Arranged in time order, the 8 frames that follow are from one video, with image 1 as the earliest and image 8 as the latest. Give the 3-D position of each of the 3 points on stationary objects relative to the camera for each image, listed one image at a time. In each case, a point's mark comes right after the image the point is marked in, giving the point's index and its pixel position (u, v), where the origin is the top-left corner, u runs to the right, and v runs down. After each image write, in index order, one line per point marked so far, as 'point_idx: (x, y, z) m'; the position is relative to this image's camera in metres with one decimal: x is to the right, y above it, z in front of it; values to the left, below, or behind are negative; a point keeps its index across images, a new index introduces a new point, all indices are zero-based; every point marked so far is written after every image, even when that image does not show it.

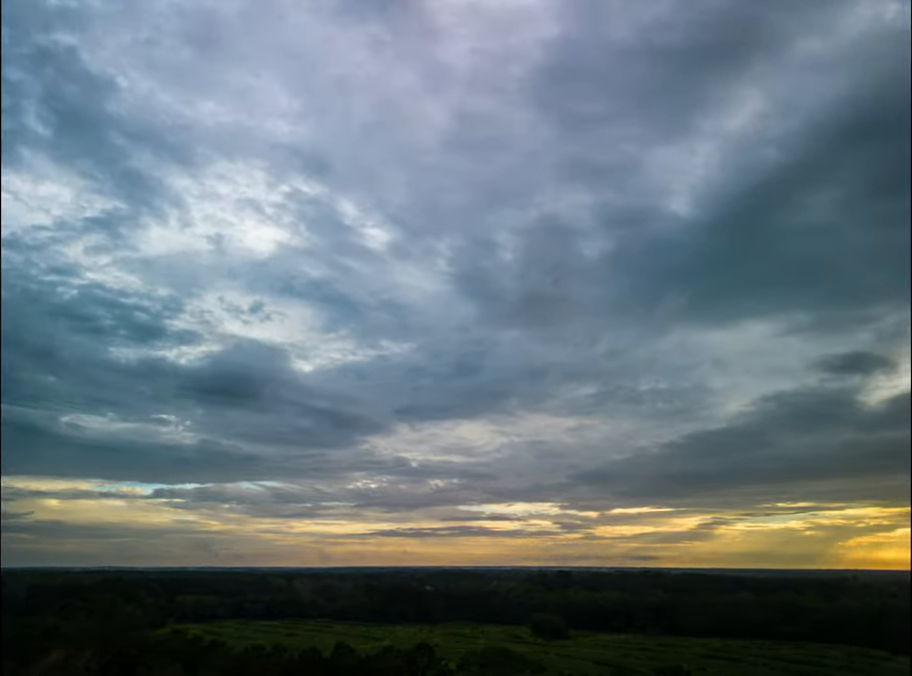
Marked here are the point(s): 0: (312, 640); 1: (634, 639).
0: (-5.0, -10.5, +14.9) m
1: (+4.9, -8.2, +11.6) m
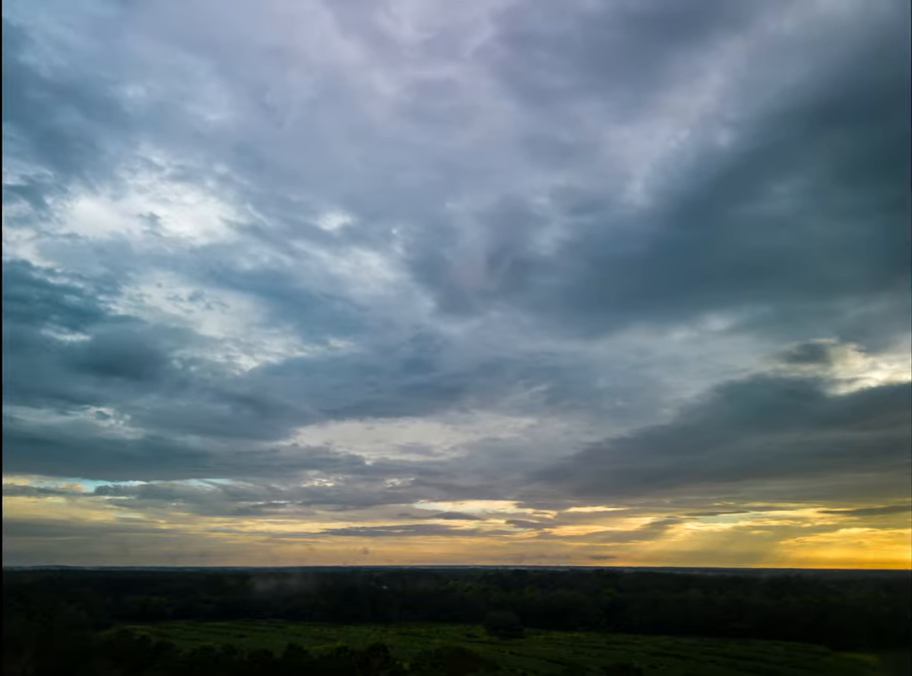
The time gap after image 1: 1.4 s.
0: (-6.5, -10.2, +14.4) m
1: (+3.5, -8.1, +11.5) m
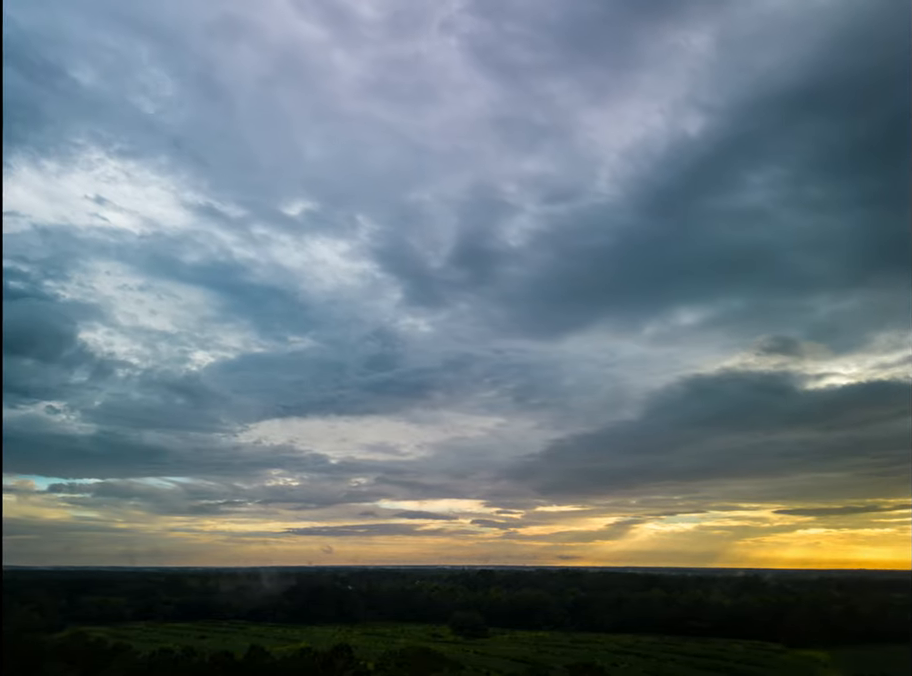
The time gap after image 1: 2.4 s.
0: (-7.6, -10.0, +14.0) m
1: (+2.6, -8.0, +11.4) m
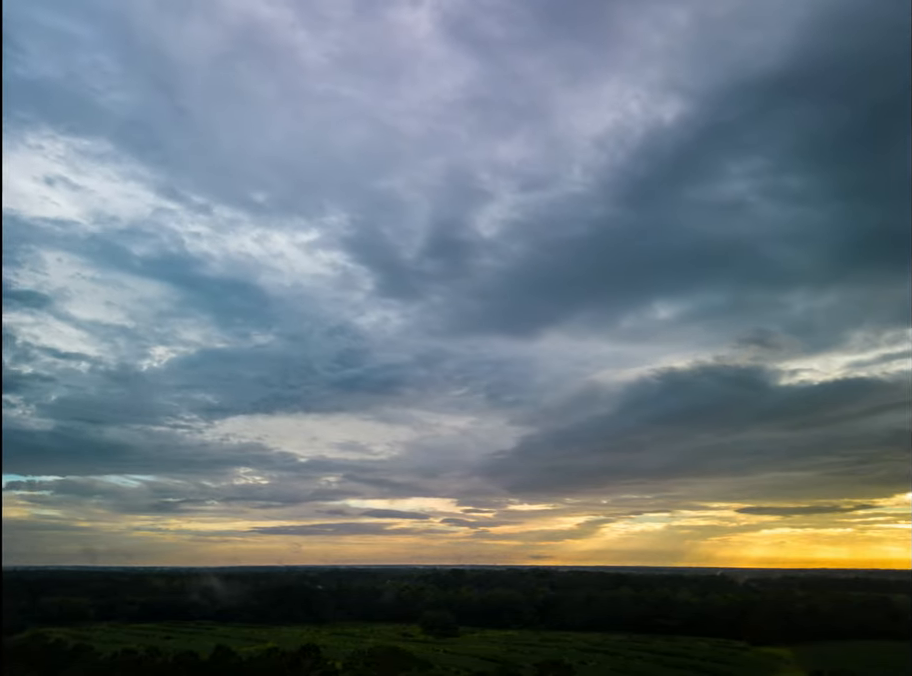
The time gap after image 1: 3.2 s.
0: (-8.5, -9.8, +13.6) m
1: (+1.7, -7.9, +11.4) m
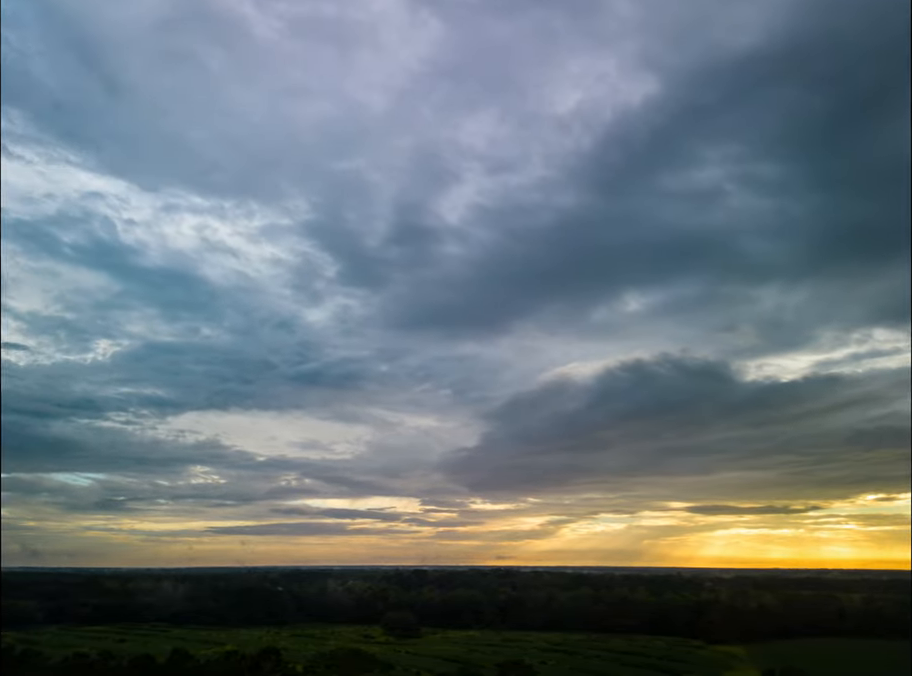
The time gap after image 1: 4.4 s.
0: (-9.7, -9.6, +13.1) m
1: (+0.7, -7.9, +11.3) m
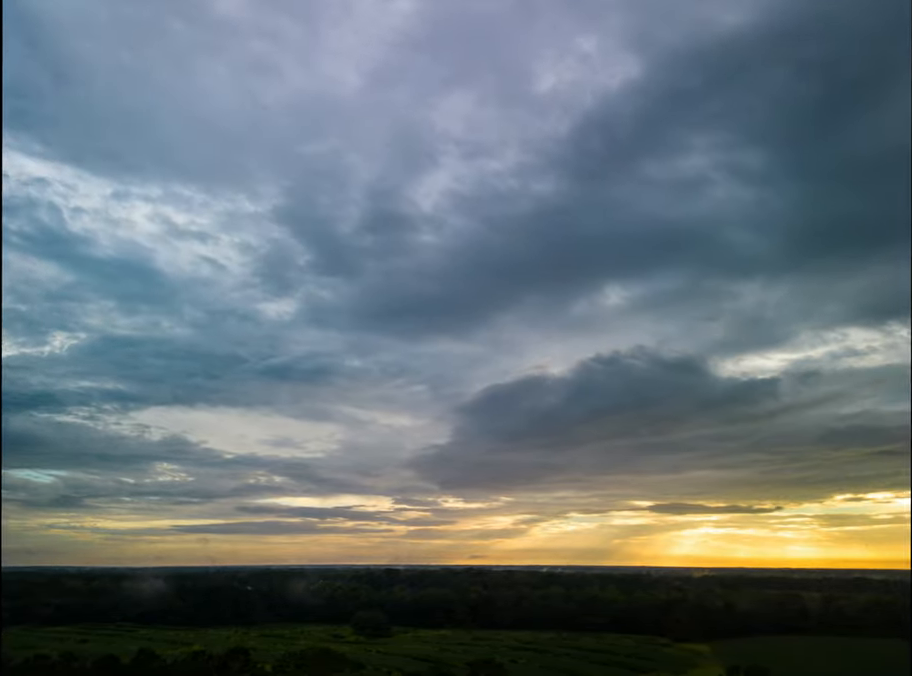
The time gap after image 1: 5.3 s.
0: (-10.5, -9.3, +12.8) m
1: (-0.1, -7.8, +11.2) m
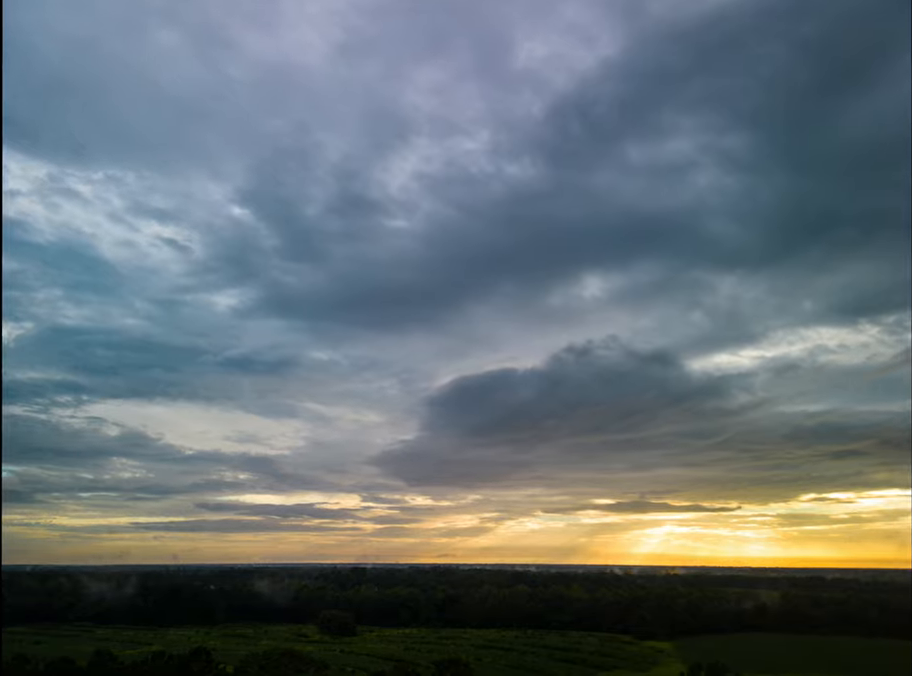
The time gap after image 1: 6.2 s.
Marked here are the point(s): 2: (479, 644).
0: (-11.5, -9.0, +12.3) m
1: (-1.0, -7.7, +11.1) m
2: (+0.5, -7.5, +10.4) m
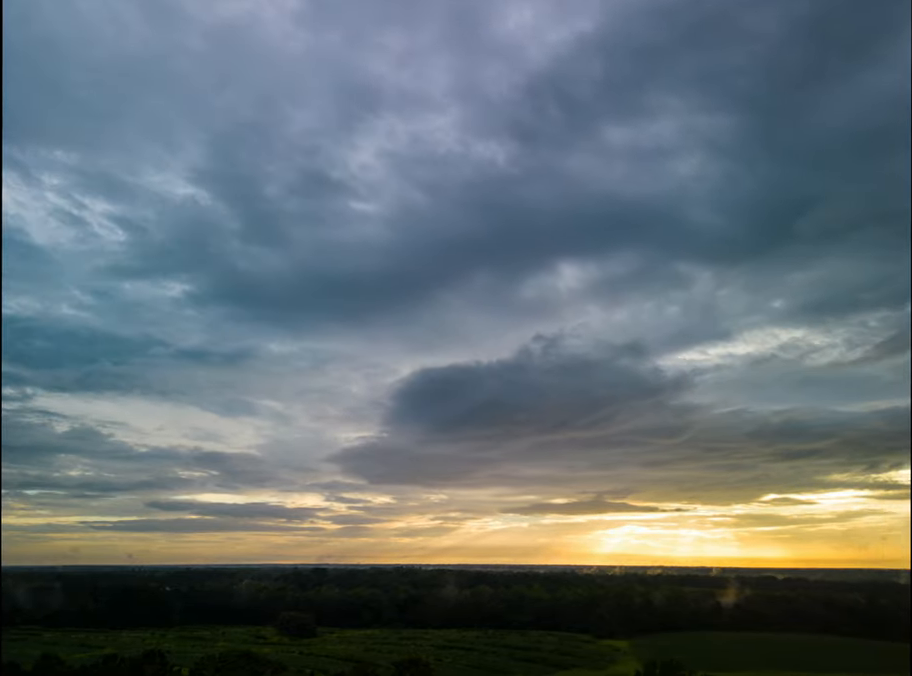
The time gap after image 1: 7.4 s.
0: (-12.5, -8.8, +11.7) m
1: (-2.0, -7.6, +10.9) m
2: (-0.4, -7.5, +10.3) m
